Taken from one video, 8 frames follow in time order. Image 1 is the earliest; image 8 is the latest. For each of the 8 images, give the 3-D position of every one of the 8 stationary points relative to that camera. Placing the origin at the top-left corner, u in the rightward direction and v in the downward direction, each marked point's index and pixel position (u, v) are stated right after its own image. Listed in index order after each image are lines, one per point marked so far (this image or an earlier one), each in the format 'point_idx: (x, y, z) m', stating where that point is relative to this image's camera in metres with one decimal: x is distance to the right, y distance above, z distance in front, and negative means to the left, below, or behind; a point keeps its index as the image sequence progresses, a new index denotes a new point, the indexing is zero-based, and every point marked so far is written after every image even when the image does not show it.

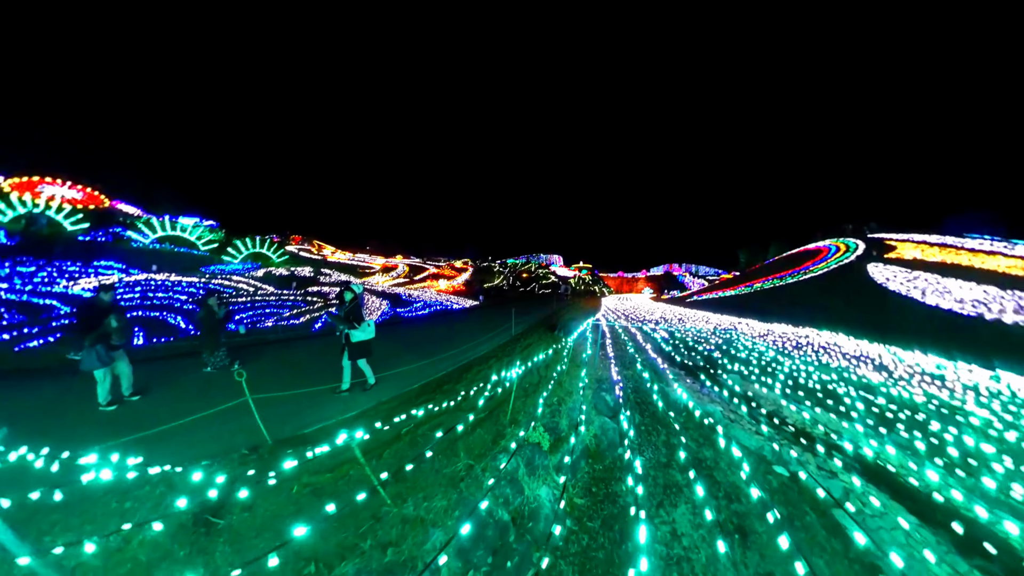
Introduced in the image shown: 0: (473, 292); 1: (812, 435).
0: (-5.2, -0.5, +19.3) m
1: (+11.1, -5.8, +4.2) m
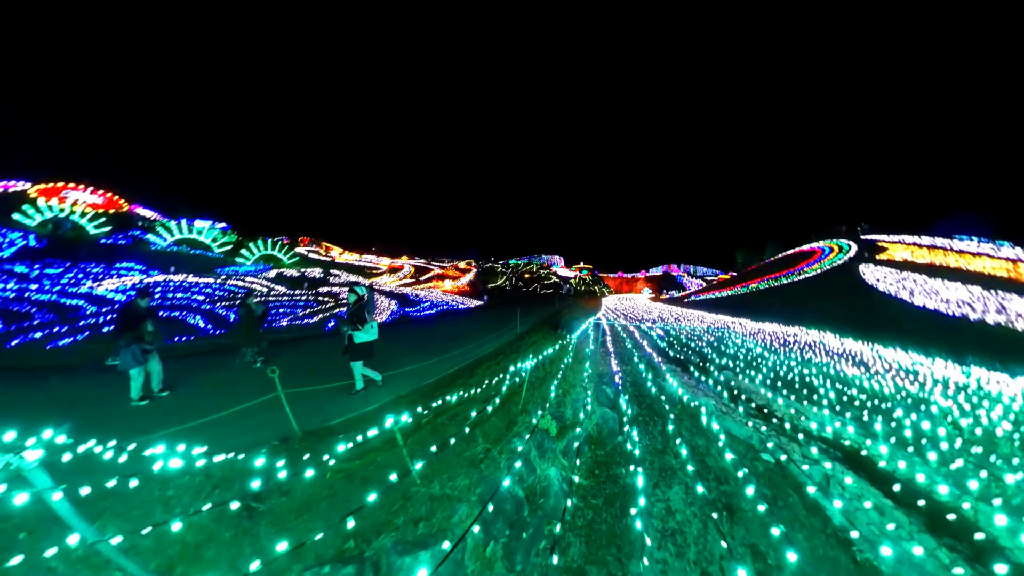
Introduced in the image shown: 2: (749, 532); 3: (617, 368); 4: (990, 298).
0: (-4.9, -0.6, +19.7) m
1: (+11.4, -5.8, +4.6) m
2: (+6.4, -6.6, +3.0) m
3: (+6.4, -4.7, +7.4) m
4: (+46.2, -1.2, +11.3) m
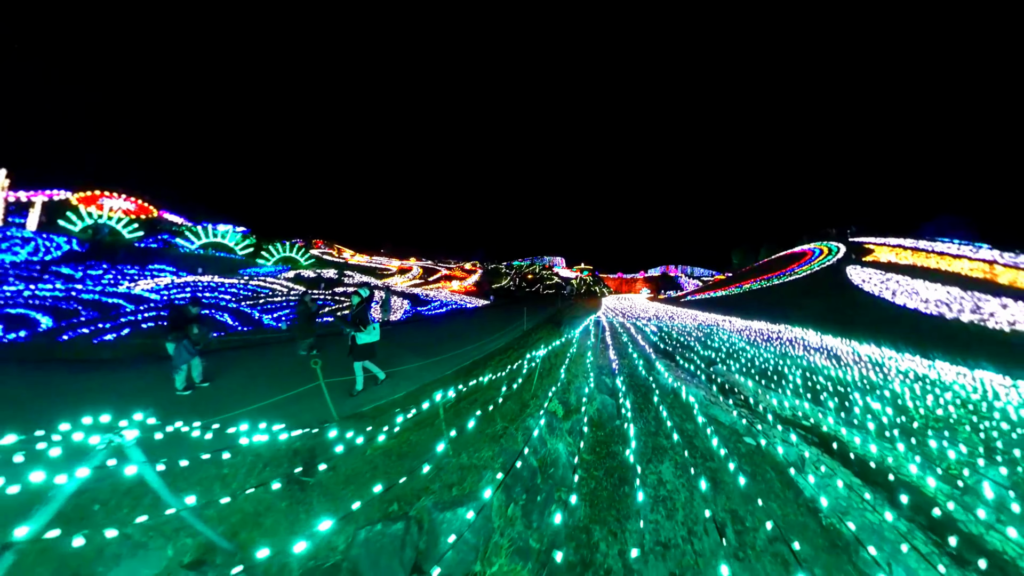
0: (-4.4, -0.6, +20.3) m
1: (+11.9, -5.9, +5.3) m
2: (+6.9, -6.6, +3.6) m
3: (+6.9, -4.7, +8.0) m
4: (+46.7, -1.3, +12.1) m
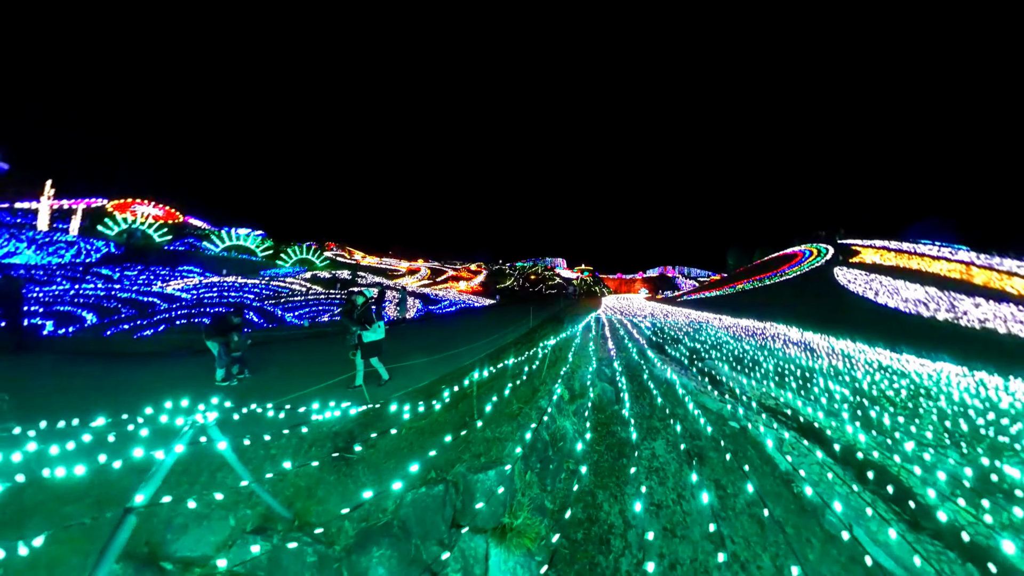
0: (-3.9, -0.6, +20.9) m
1: (+12.4, -5.9, +6.0) m
2: (+7.4, -6.6, +4.3) m
3: (+7.4, -4.7, +8.7) m
4: (+47.2, -1.3, +12.9) m
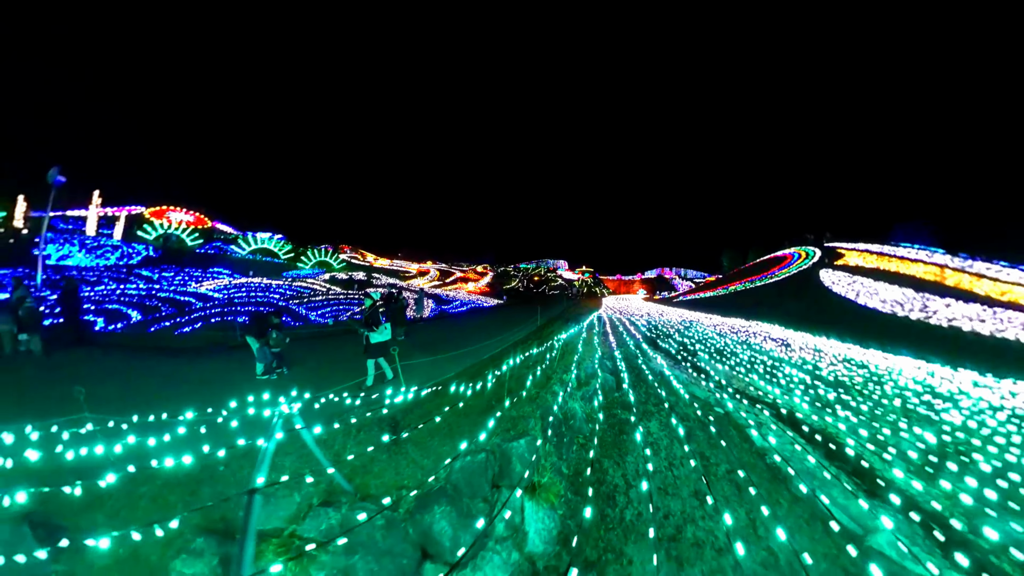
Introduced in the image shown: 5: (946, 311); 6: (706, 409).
0: (-3.3, -0.8, +21.7) m
1: (+13.1, -5.9, +6.8) m
2: (+8.1, -6.6, +5.1) m
3: (+8.1, -4.8, +9.5) m
4: (+47.8, -1.4, +14.0) m
5: (+45.9, -2.5, +12.6) m
6: (+9.7, -6.1, +6.1) m
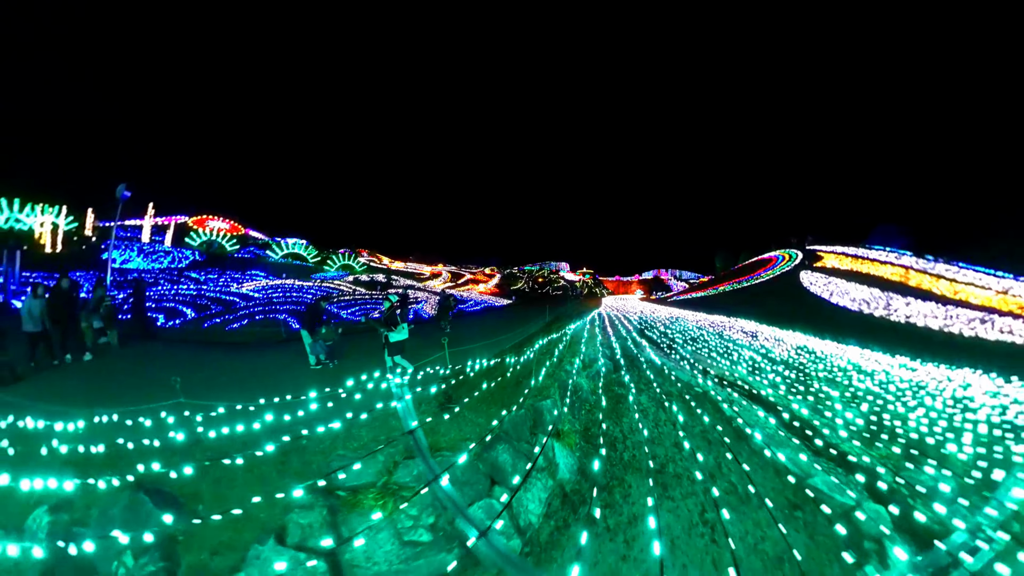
0: (-2.5, -0.9, +22.8) m
1: (+14.1, -6.0, +8.1) m
2: (+9.1, -6.7, +6.3) m
3: (+9.0, -4.9, +10.8) m
4: (+48.7, -1.5, +15.6) m
5: (+46.8, -2.5, +14.2) m
6: (+10.7, -6.1, +7.3) m
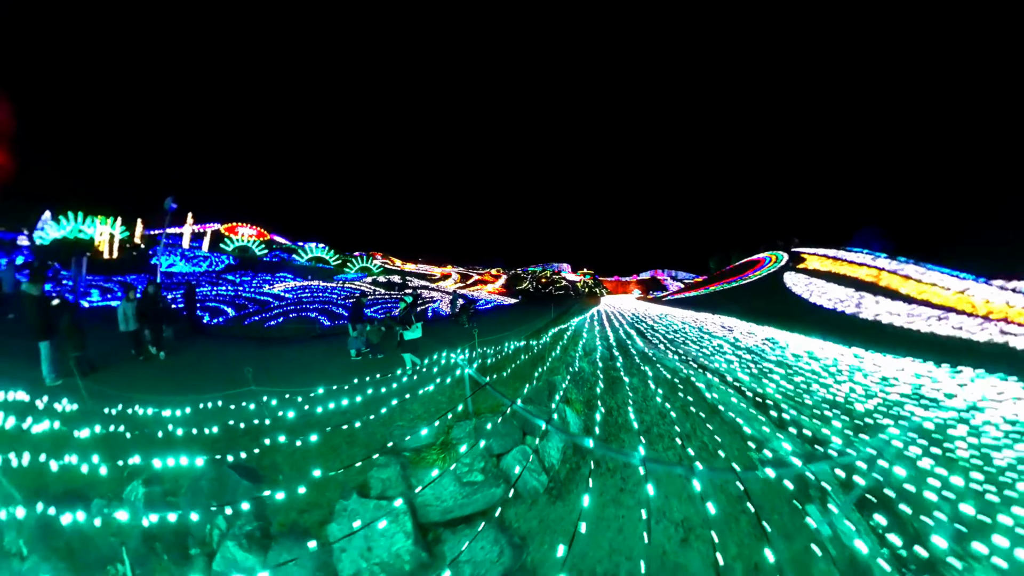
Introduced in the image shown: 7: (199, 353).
0: (-1.8, -0.9, +23.9) m
1: (+15.0, -6.0, +9.3) m
2: (+10.0, -6.7, +7.6) m
3: (+9.9, -4.9, +12.0) m
4: (+49.5, -1.5, +17.2) m
5: (+47.6, -2.5, +15.8) m
6: (+11.6, -6.2, +8.6) m
7: (-19.4, -4.1, +7.5) m
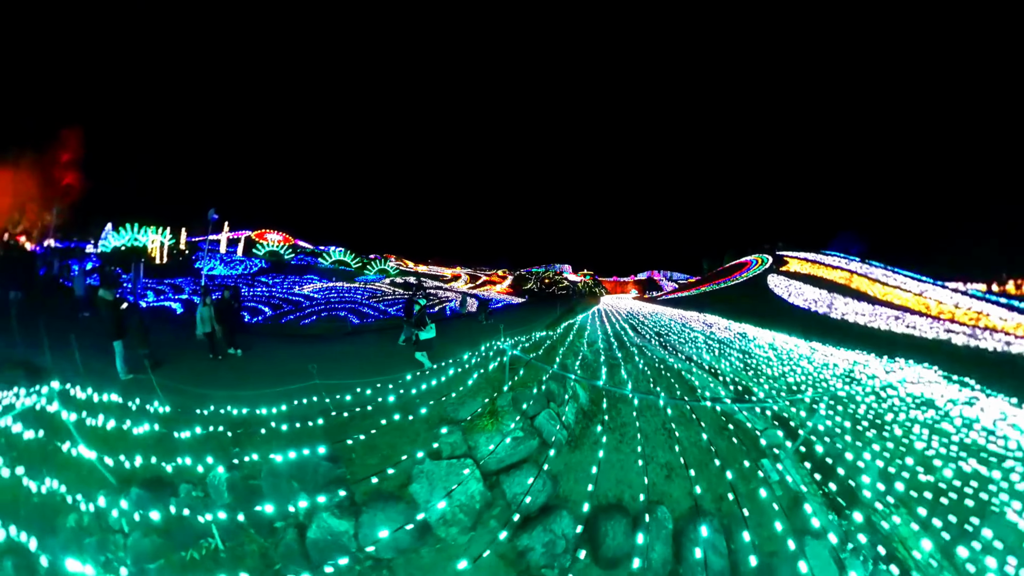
0: (-0.9, -1.0, +25.2) m
1: (+16.0, -6.3, +10.9) m
2: (+11.0, -7.0, +9.0) m
3: (+10.9, -5.1, +13.4) m
4: (+50.4, -1.7, +19.1) m
5: (+48.5, -2.8, +17.7) m
6: (+12.6, -6.4, +10.0) m
7: (-18.3, -4.2, +8.6) m
